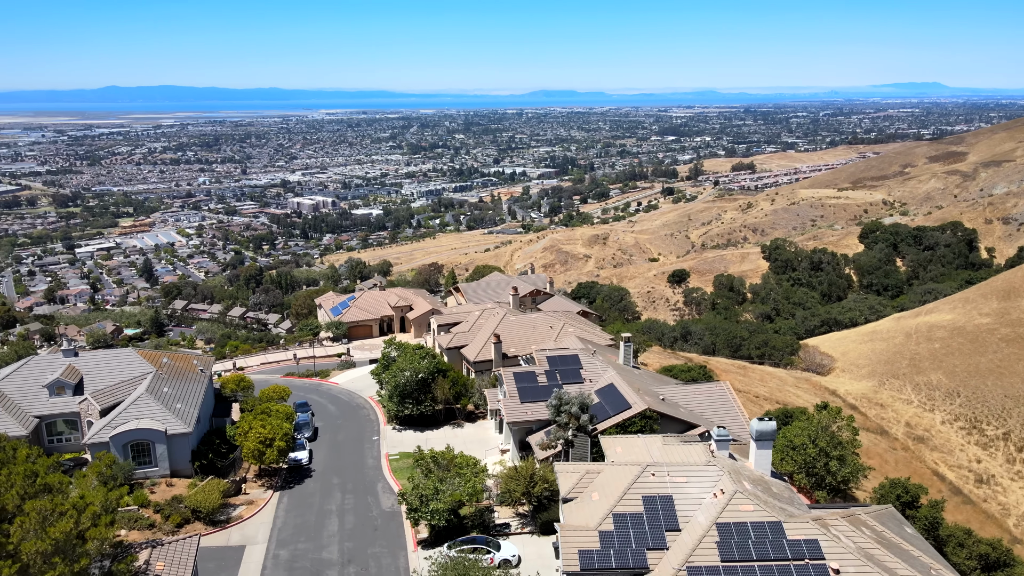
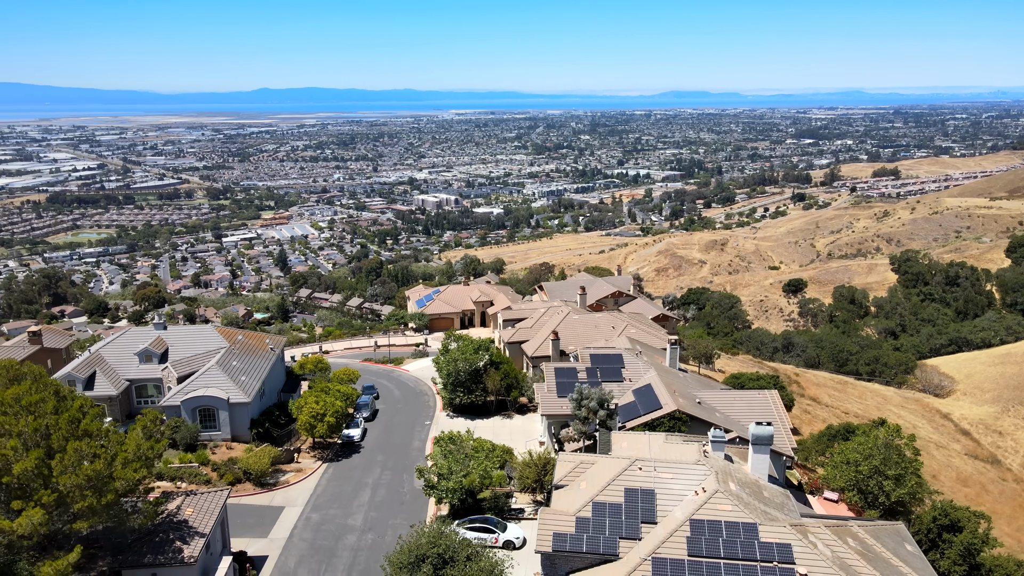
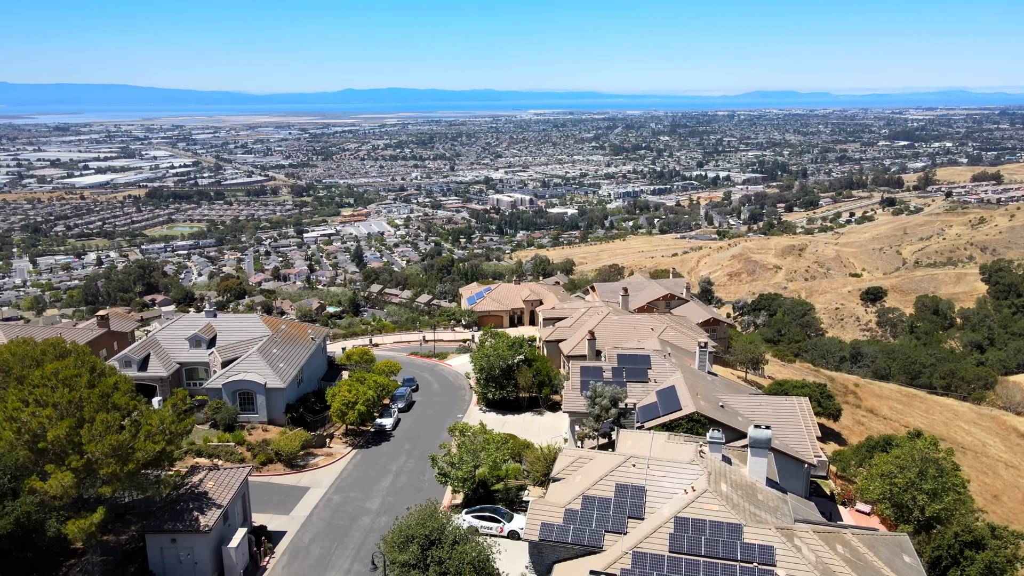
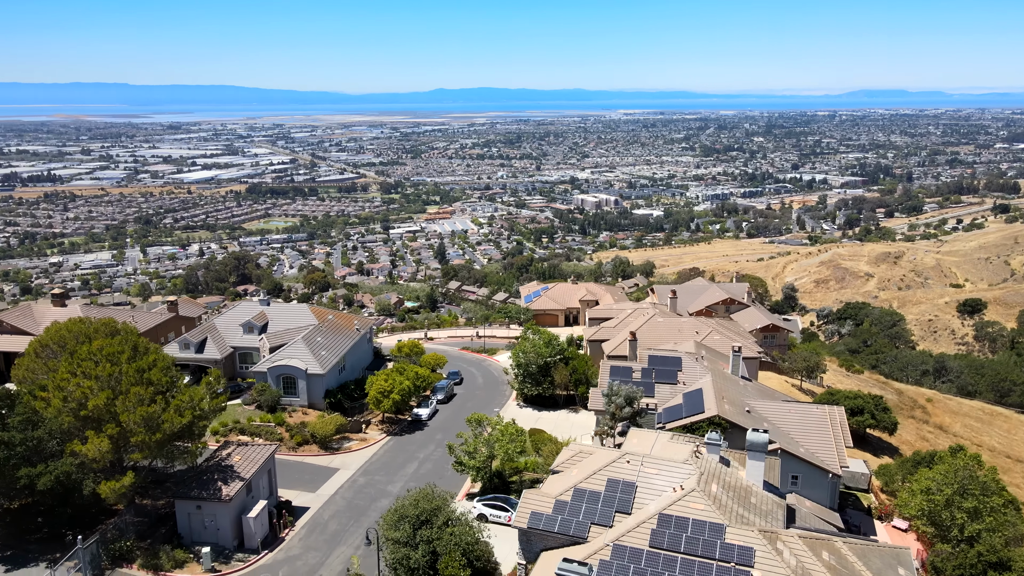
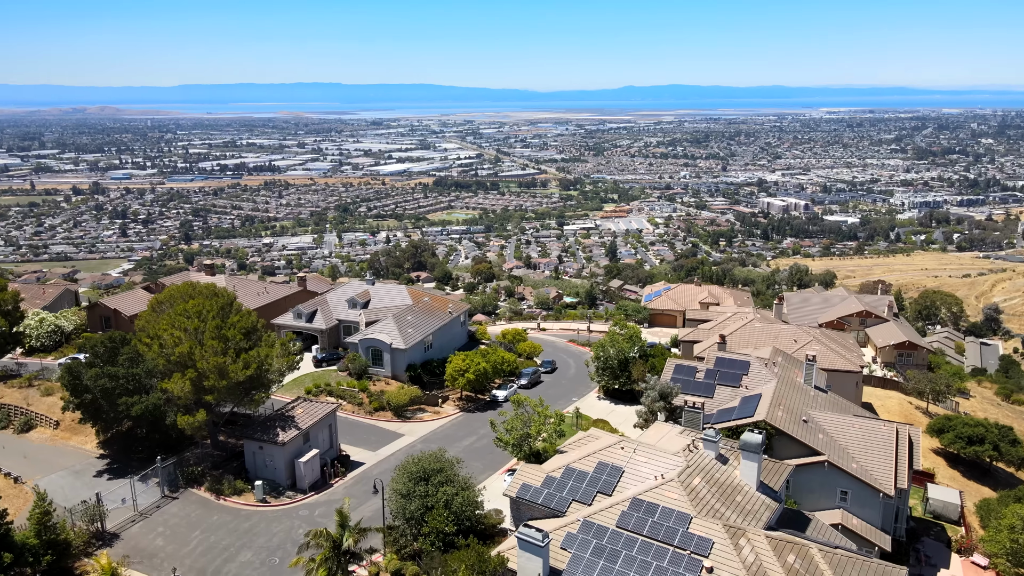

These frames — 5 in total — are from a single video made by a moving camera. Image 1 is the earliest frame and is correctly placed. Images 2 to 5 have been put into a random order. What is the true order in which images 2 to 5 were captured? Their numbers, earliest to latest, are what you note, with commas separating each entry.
2, 3, 4, 5
